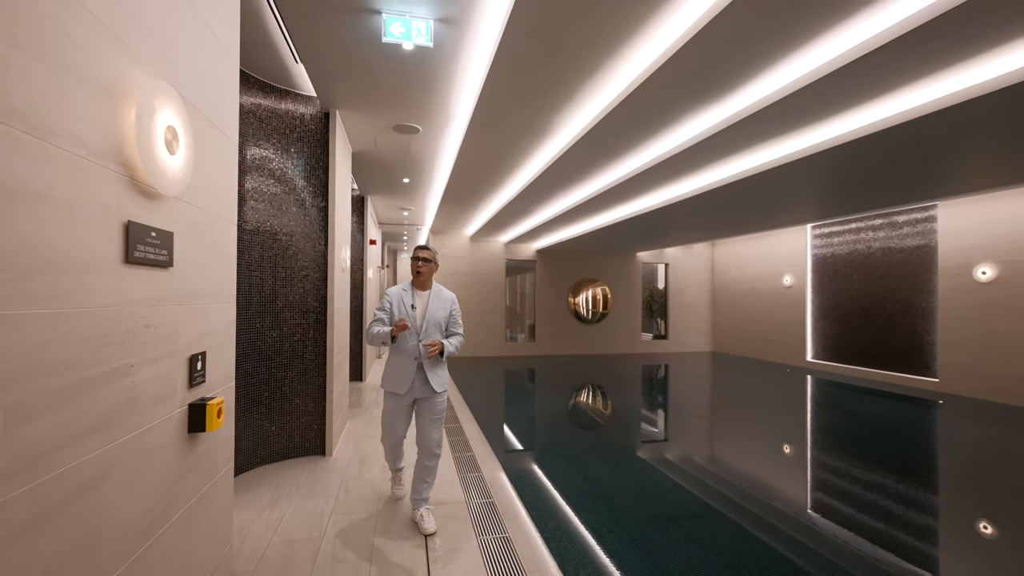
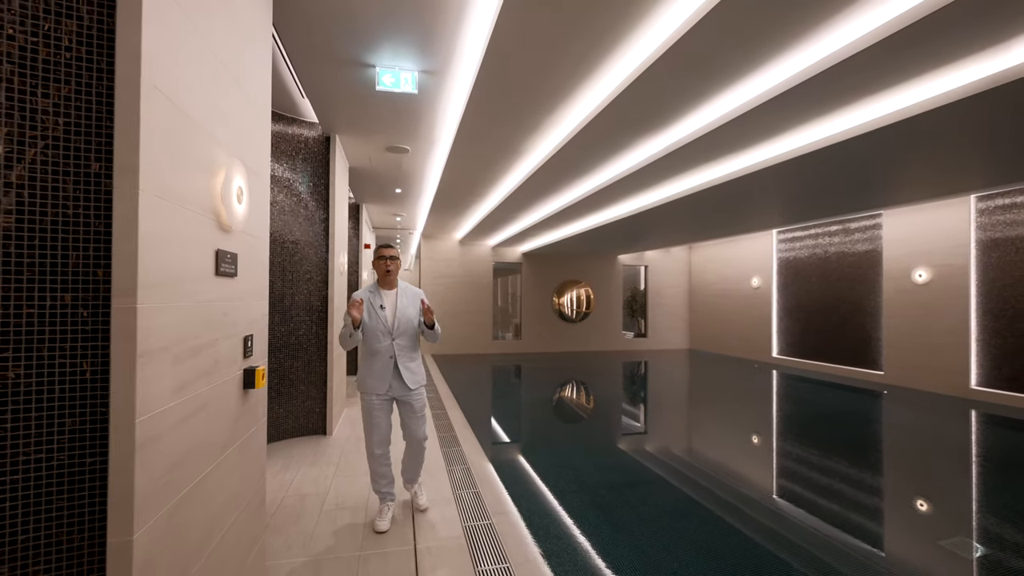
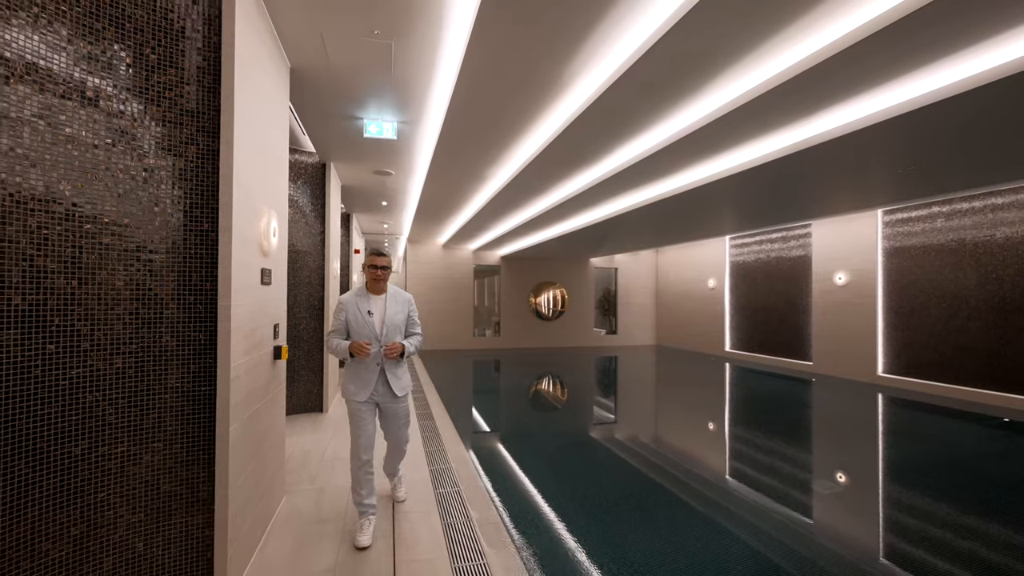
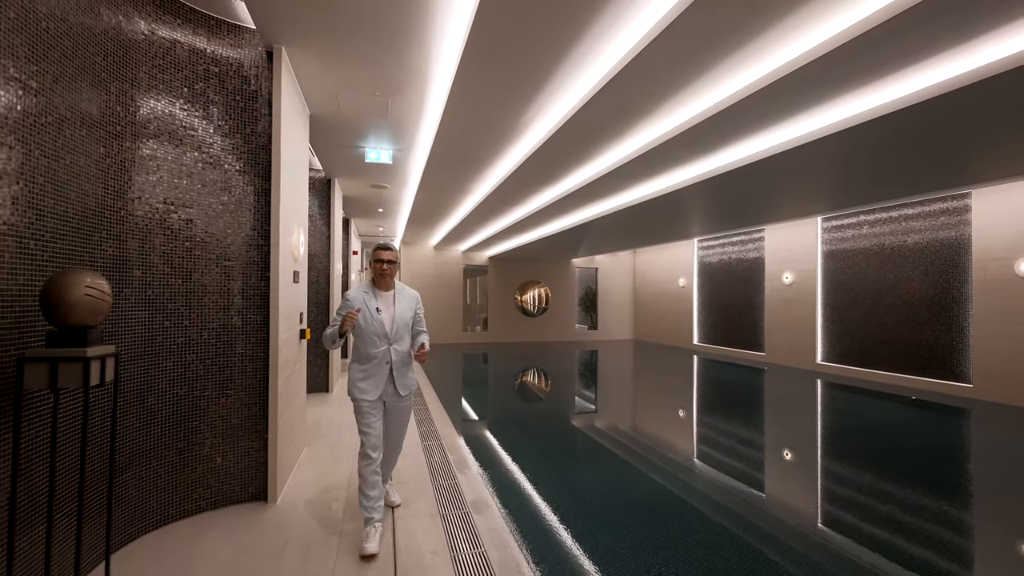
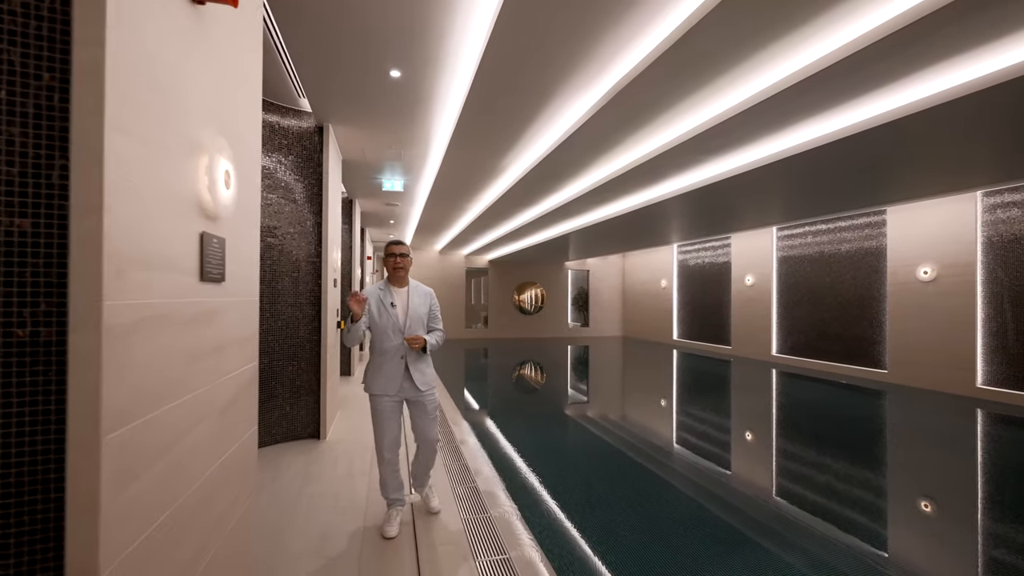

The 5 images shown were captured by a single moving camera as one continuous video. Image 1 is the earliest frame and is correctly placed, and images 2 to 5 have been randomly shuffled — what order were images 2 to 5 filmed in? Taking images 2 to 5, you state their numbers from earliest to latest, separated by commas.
2, 3, 4, 5
